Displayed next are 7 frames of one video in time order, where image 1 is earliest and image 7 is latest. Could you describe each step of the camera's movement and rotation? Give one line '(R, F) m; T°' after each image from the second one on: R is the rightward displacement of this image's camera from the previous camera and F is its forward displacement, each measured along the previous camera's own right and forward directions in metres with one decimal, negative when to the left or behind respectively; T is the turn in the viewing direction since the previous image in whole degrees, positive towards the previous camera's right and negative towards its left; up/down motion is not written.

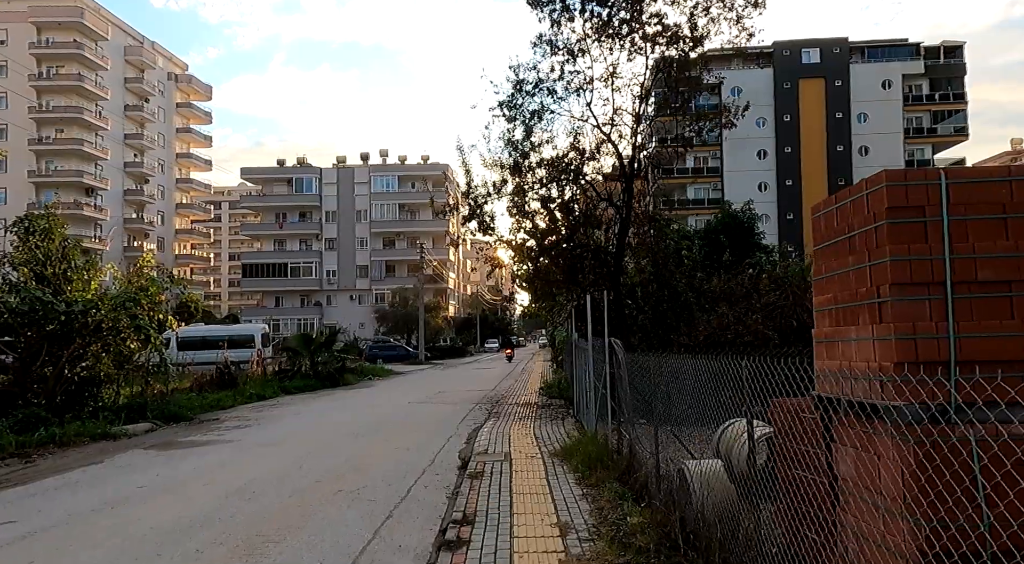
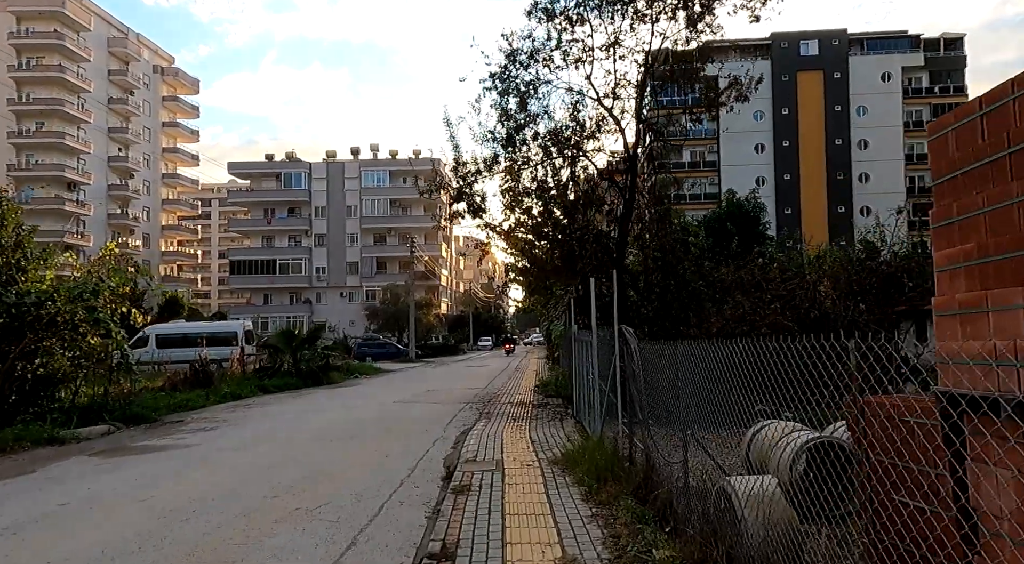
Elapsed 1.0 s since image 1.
(0.0, +1.2) m; +1°
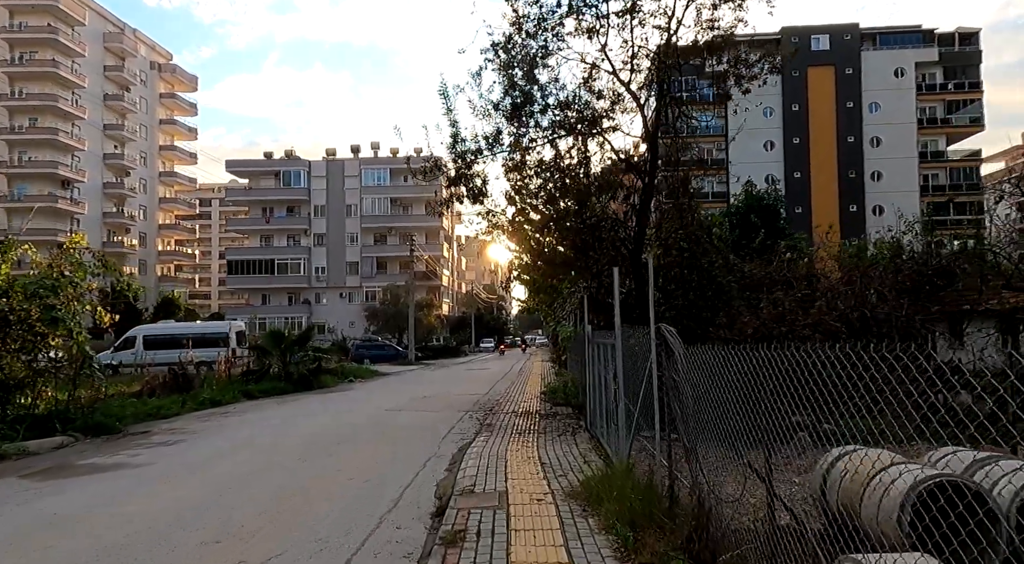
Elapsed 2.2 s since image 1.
(0.0, +1.5) m; 0°
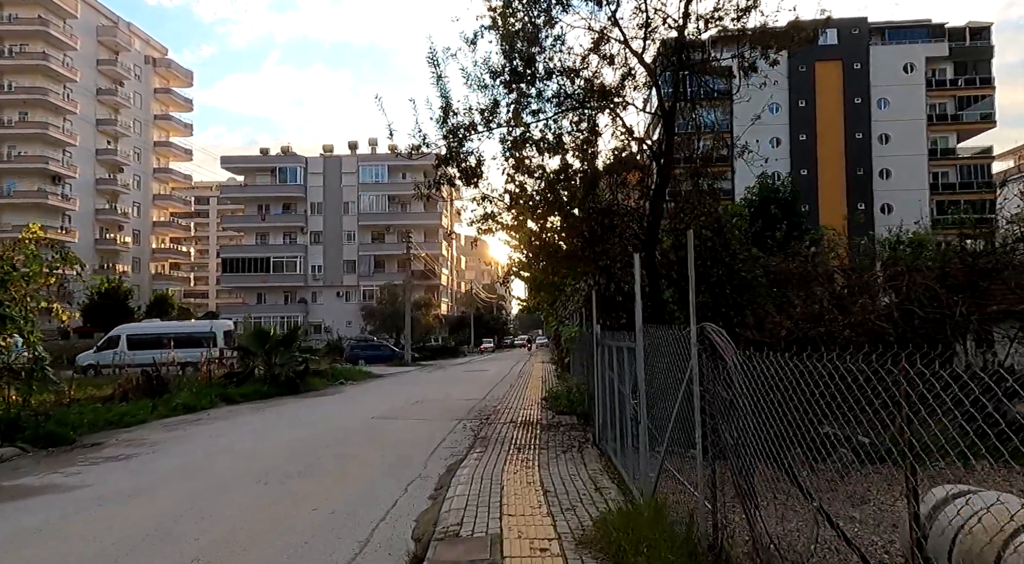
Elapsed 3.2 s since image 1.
(0.0, +1.3) m; 0°
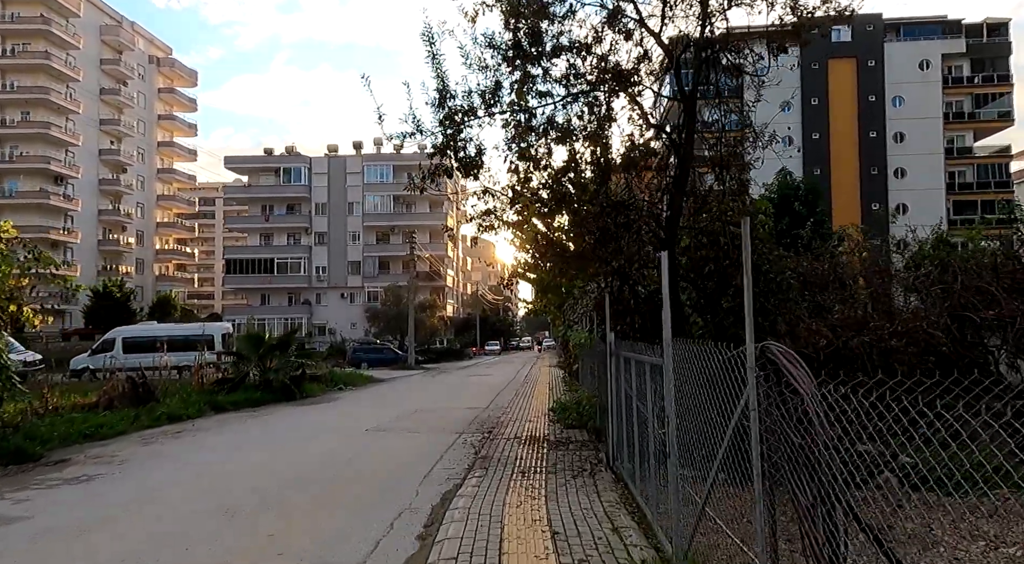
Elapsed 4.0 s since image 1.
(0.0, +1.0) m; -1°
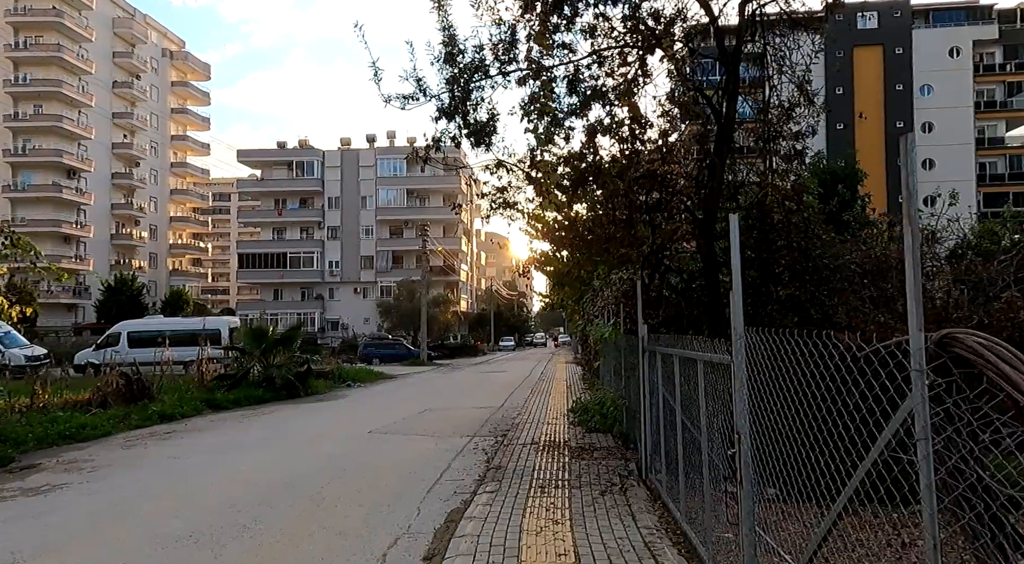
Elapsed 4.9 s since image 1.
(0.0, +1.1) m; -1°
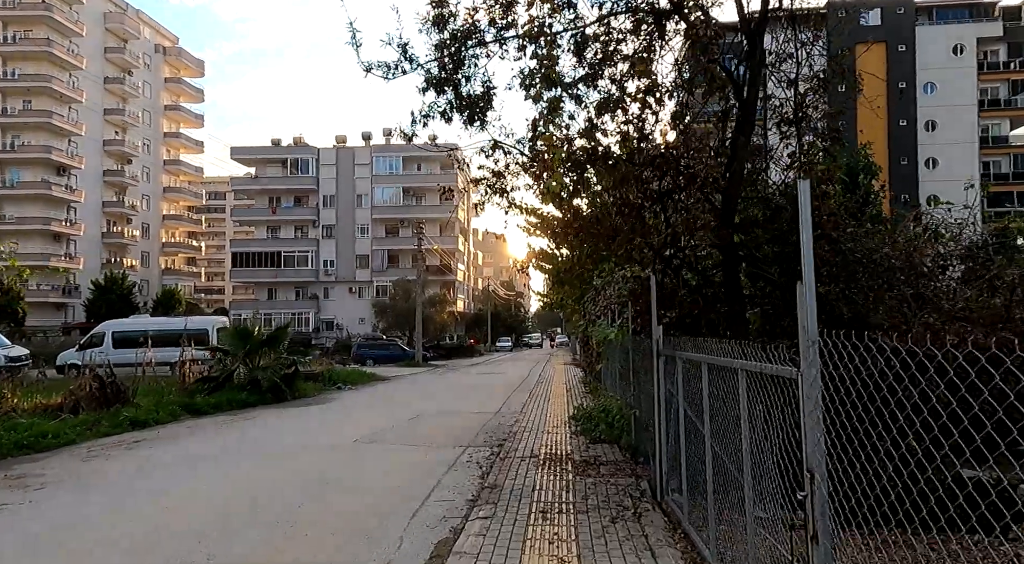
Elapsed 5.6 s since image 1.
(0.0, +0.9) m; 0°
